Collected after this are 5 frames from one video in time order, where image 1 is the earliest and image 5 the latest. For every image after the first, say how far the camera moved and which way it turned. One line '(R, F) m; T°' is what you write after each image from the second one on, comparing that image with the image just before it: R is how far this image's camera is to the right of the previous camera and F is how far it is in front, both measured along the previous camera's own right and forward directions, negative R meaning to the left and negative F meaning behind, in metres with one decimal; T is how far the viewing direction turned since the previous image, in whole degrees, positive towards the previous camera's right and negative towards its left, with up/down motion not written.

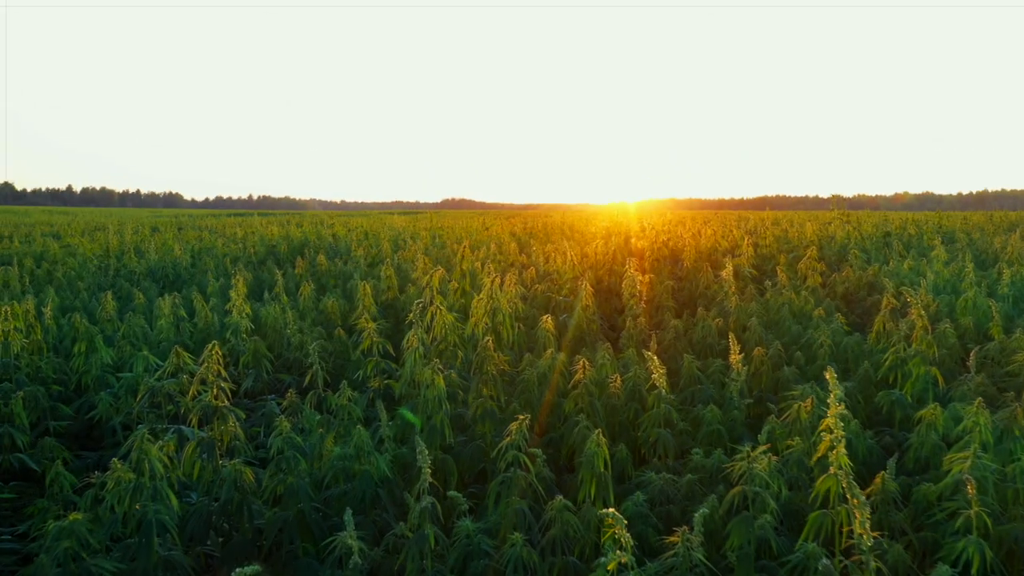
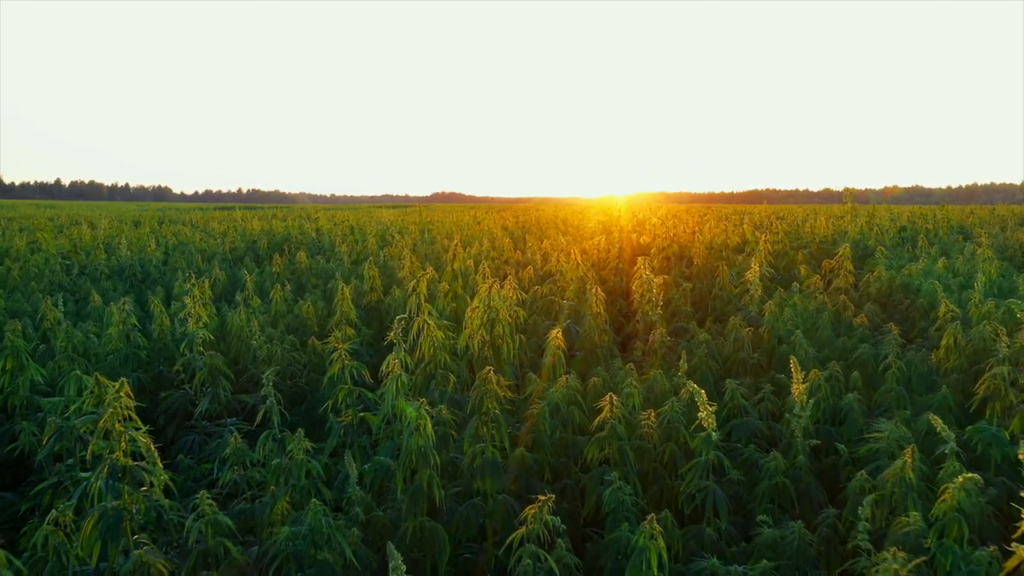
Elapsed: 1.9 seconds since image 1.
(-0.1, +1.0) m; +1°
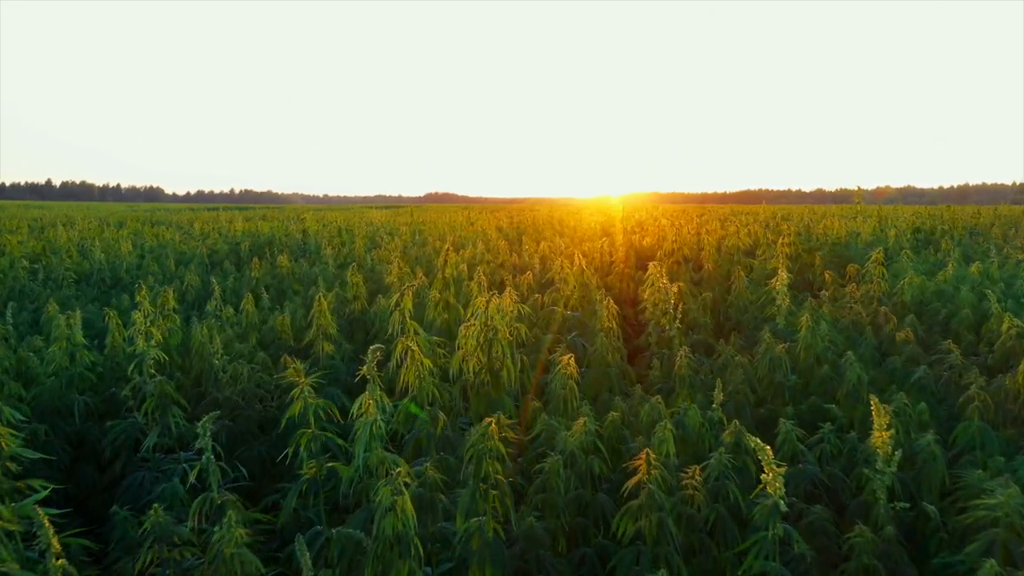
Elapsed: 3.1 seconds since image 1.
(-0.1, +0.8) m; +1°
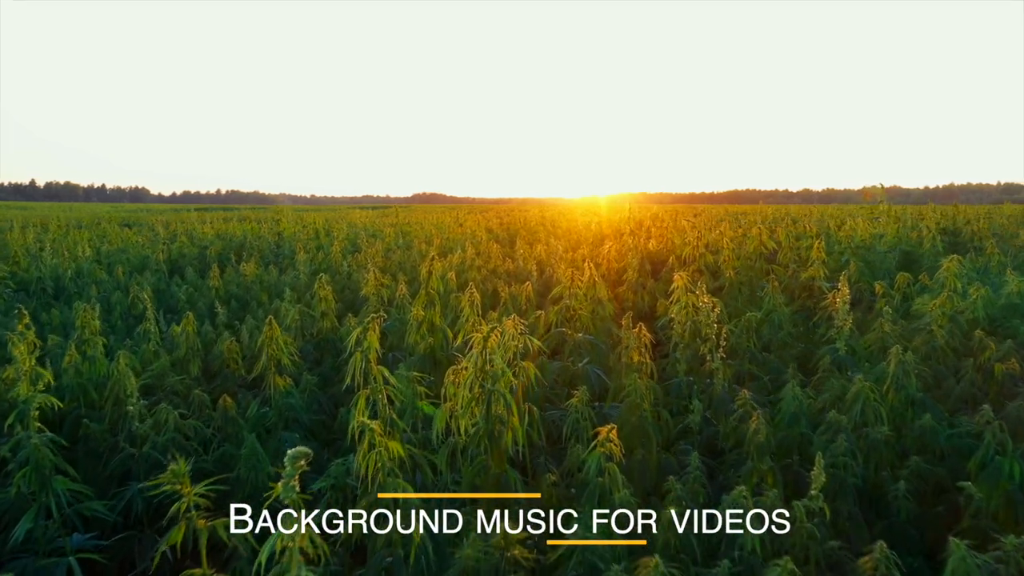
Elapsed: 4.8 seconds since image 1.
(-0.1, +1.3) m; +1°
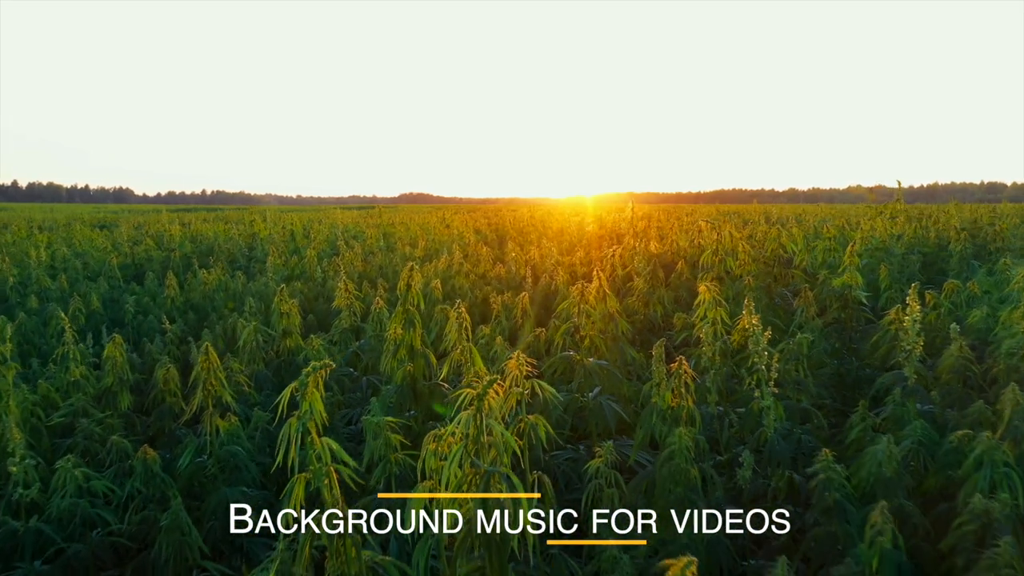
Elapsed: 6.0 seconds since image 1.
(-0.1, +1.1) m; +1°
